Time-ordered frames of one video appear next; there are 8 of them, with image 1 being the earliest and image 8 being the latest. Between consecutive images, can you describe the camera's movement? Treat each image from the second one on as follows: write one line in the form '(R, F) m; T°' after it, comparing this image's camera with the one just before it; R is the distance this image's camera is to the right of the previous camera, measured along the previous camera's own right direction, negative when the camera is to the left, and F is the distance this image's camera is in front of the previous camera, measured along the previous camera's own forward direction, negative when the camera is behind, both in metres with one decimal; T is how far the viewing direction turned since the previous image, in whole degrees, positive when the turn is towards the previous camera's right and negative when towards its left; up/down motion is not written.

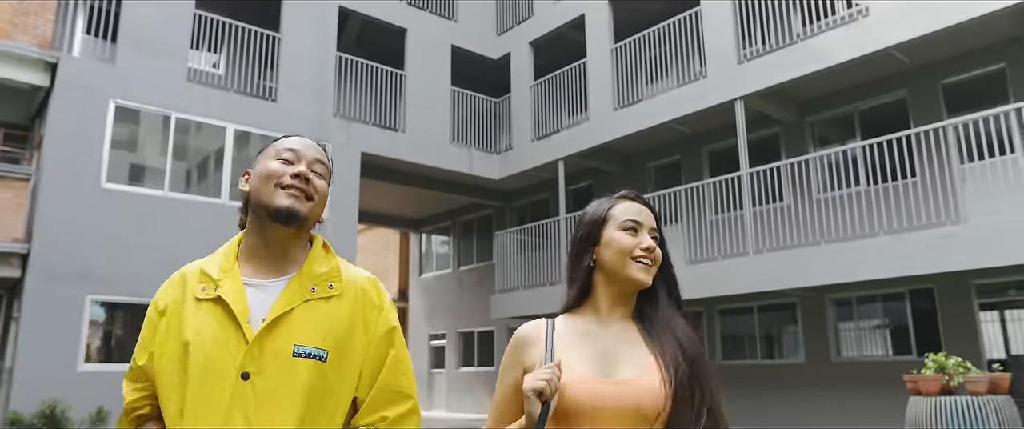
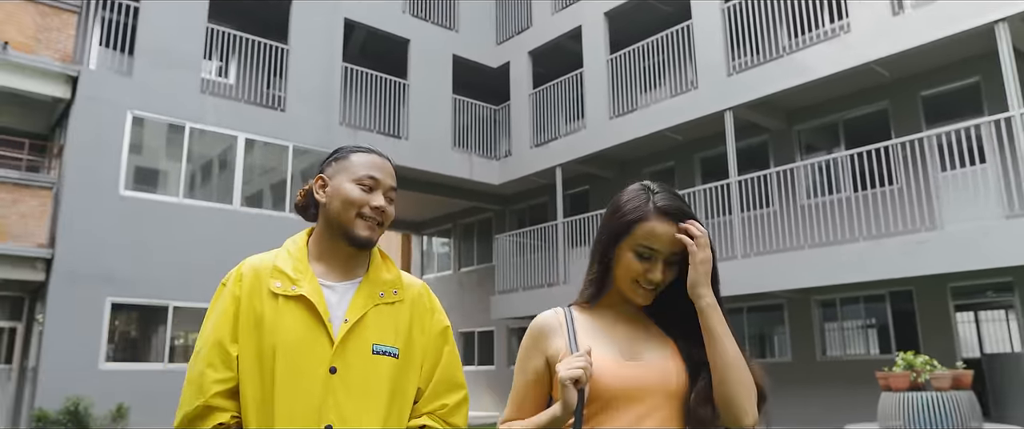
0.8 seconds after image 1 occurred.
(0.0, -0.5) m; 0°
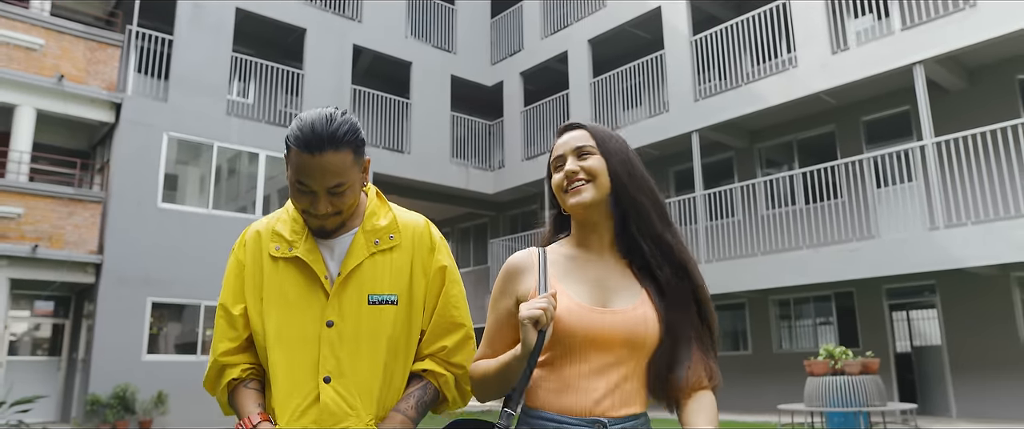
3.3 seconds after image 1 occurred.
(+0.1, -1.3) m; 0°
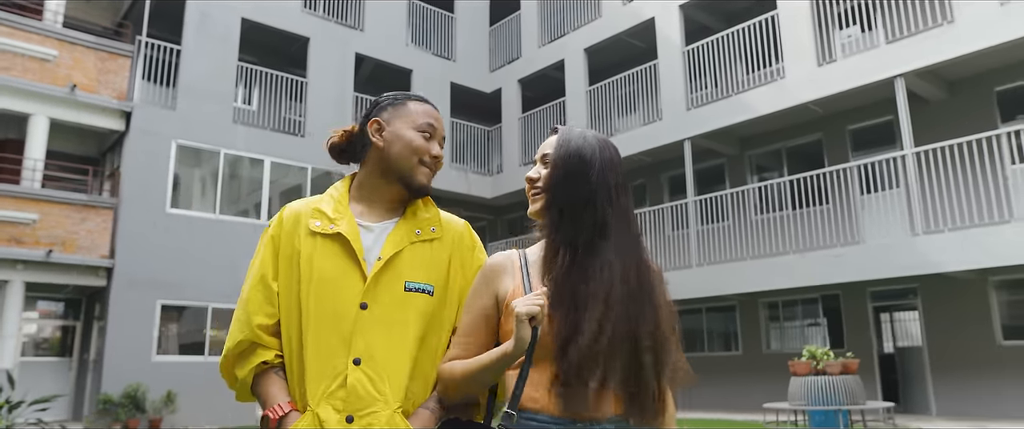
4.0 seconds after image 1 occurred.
(0.0, -0.4) m; 0°
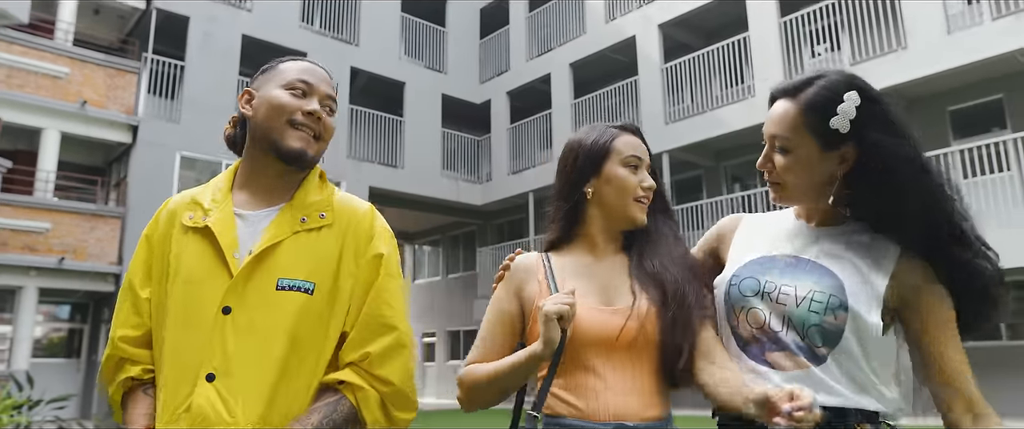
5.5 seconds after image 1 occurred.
(+0.1, -0.7) m; +1°
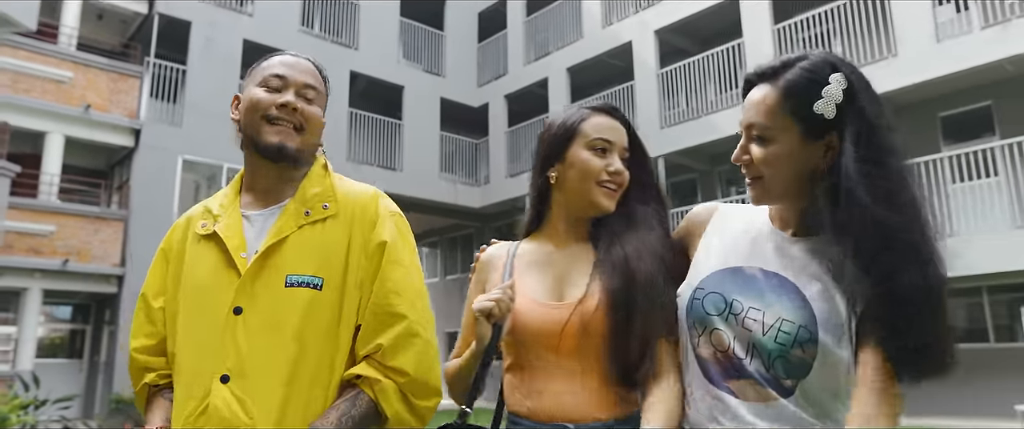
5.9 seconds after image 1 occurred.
(0.0, -0.2) m; 0°
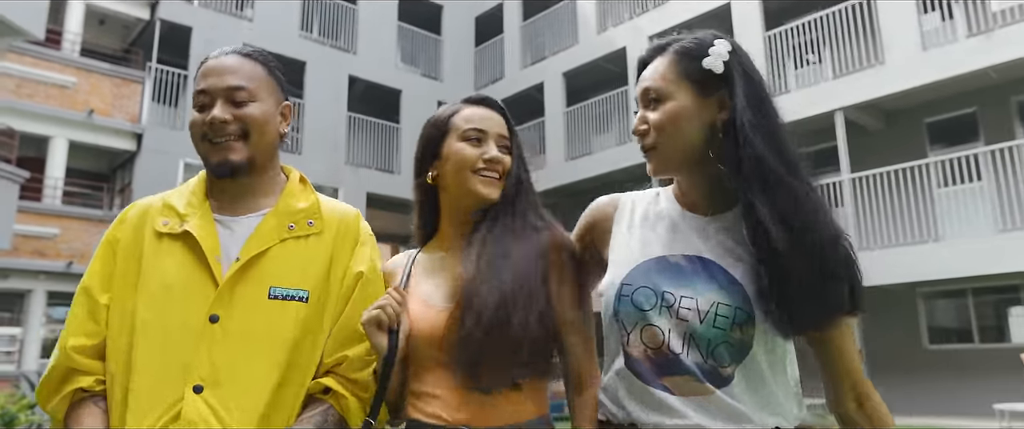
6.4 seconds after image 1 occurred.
(0.0, -0.2) m; 0°
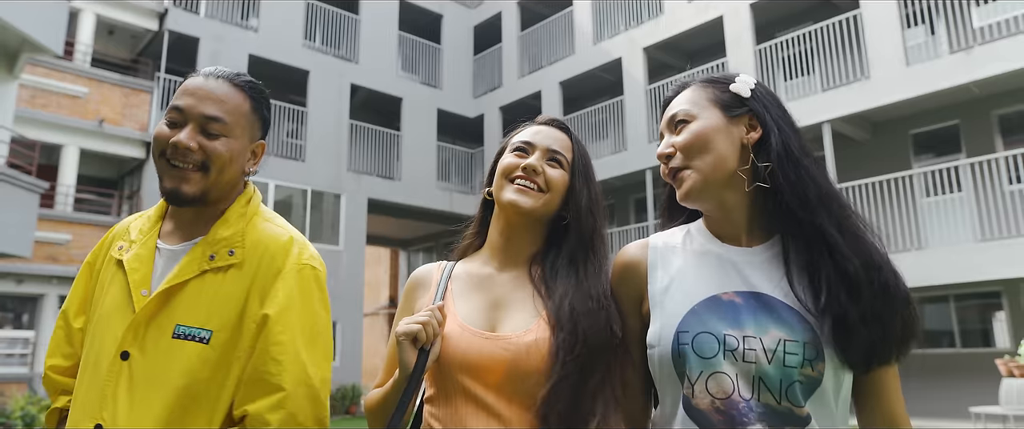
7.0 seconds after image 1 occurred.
(0.0, -0.4) m; 0°
